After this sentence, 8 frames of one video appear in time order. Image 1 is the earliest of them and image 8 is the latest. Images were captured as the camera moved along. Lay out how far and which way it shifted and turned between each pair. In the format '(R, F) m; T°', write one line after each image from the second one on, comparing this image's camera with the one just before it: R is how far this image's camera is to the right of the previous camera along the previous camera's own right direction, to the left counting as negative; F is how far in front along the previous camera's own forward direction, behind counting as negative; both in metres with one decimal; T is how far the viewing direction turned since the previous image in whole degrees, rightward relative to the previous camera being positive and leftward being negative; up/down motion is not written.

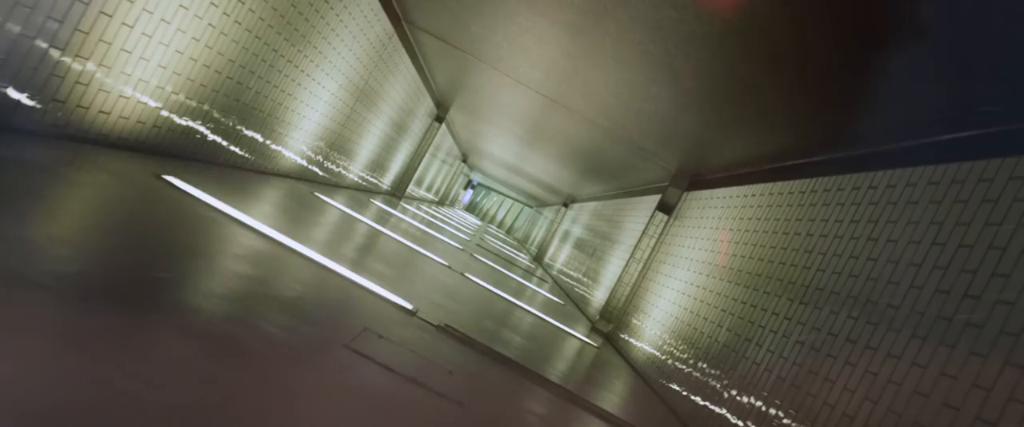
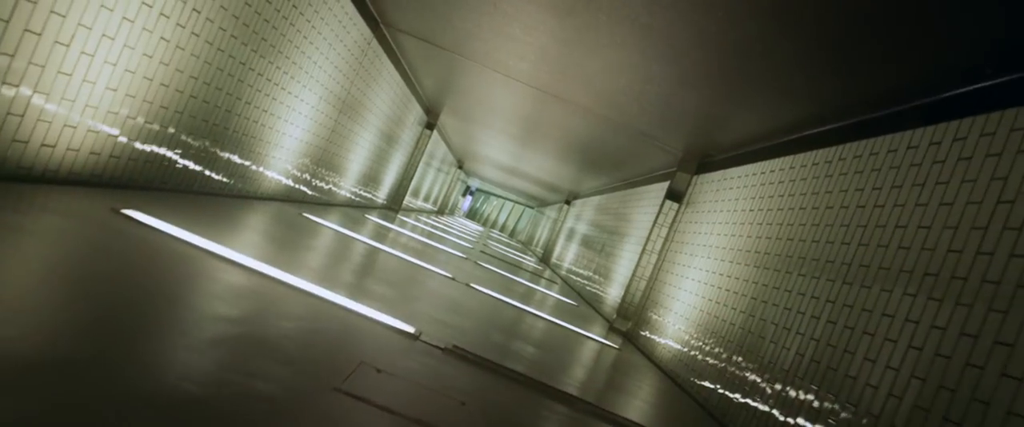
(0.0, +0.4) m; 0°
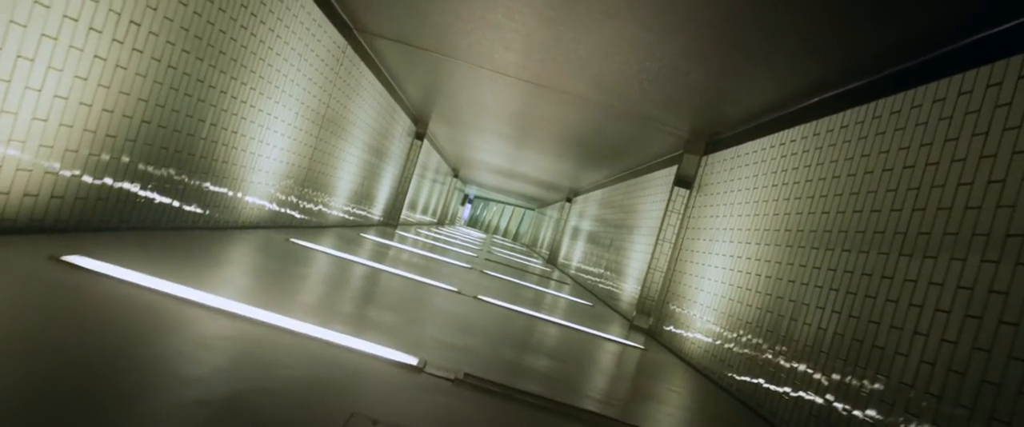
(0.0, +0.5) m; 0°
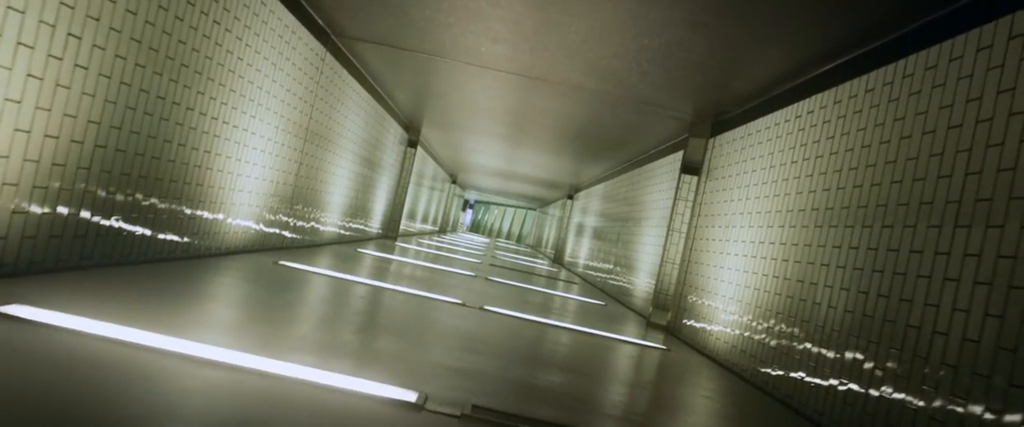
(0.0, +0.4) m; 0°
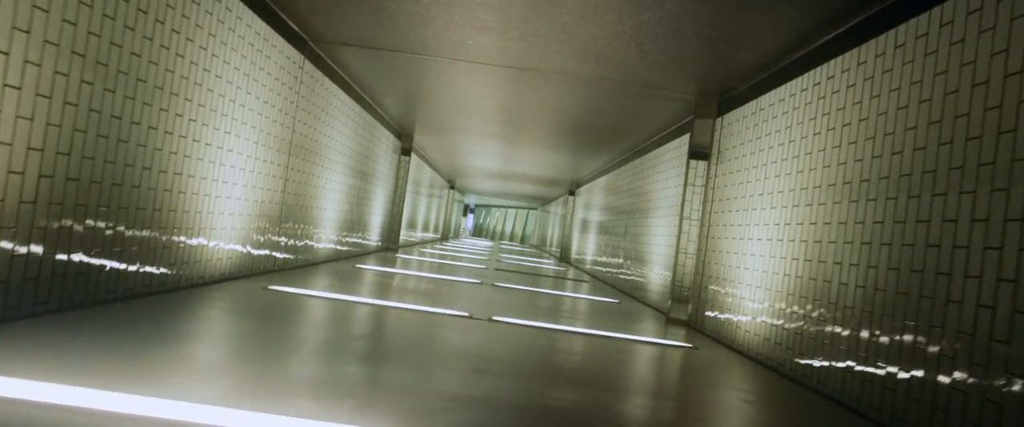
(0.0, +0.4) m; 0°
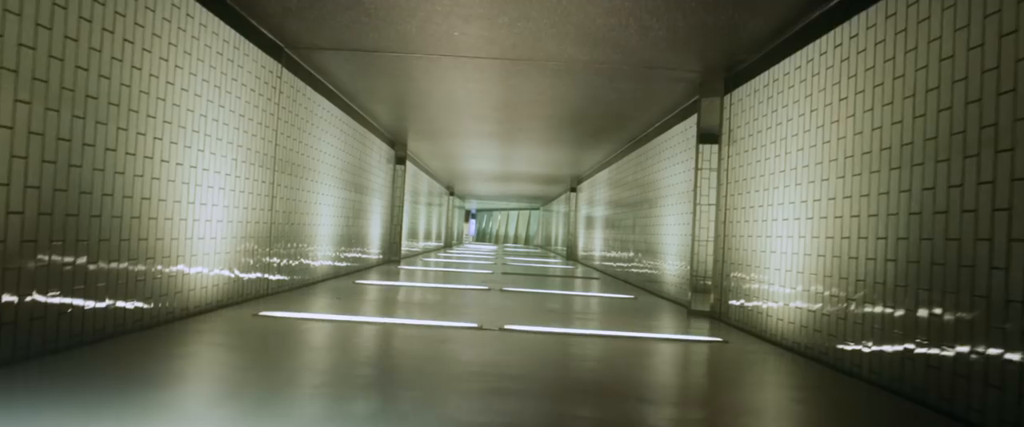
(0.0, +0.4) m; 0°
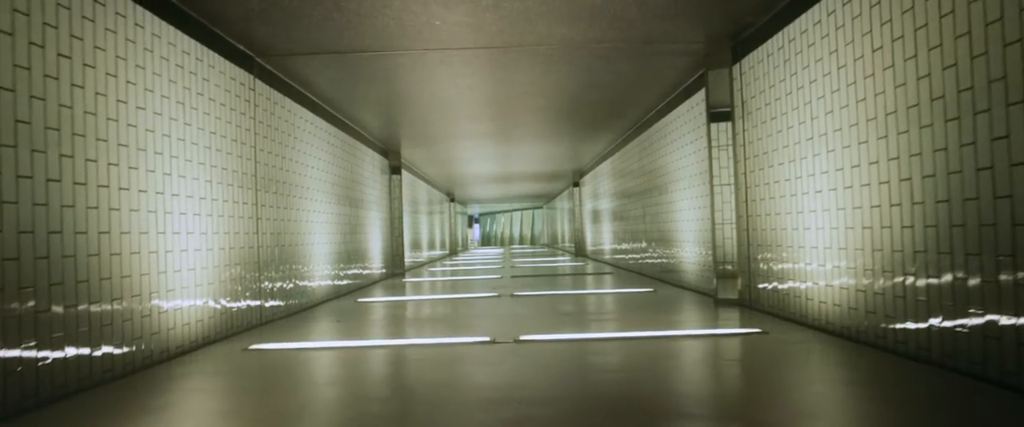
(0.0, +0.4) m; 0°
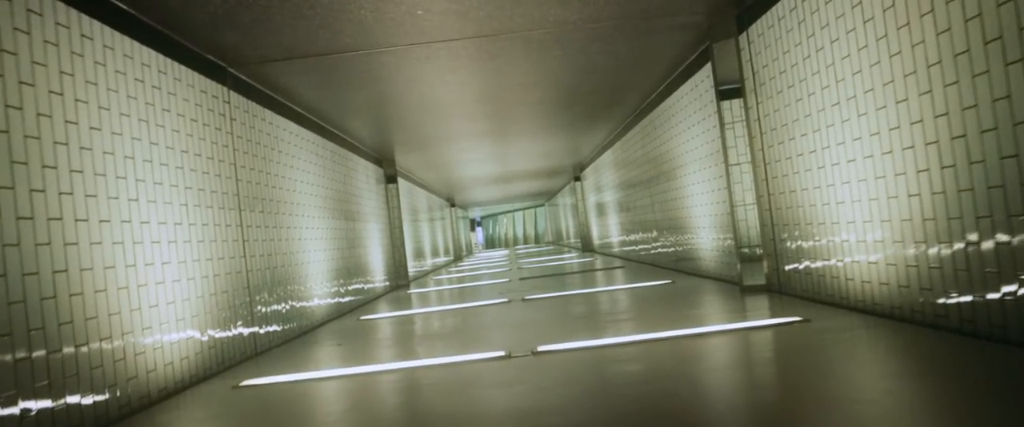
(0.0, +0.4) m; 0°
